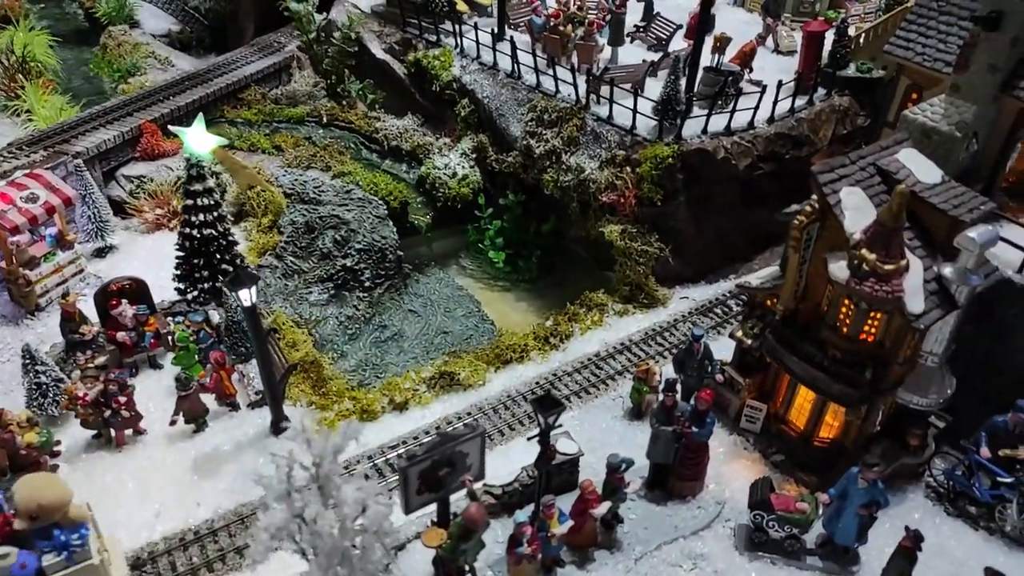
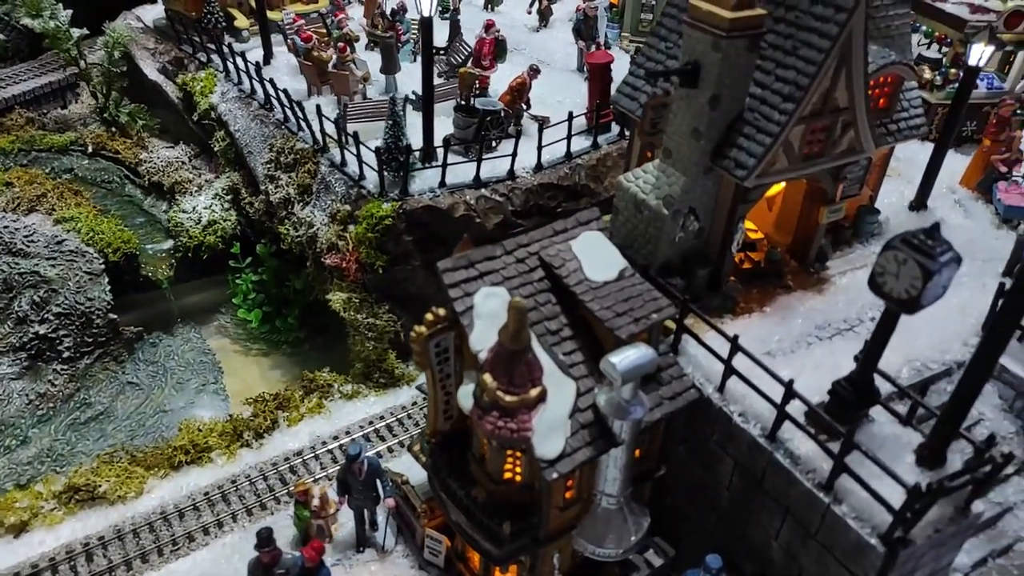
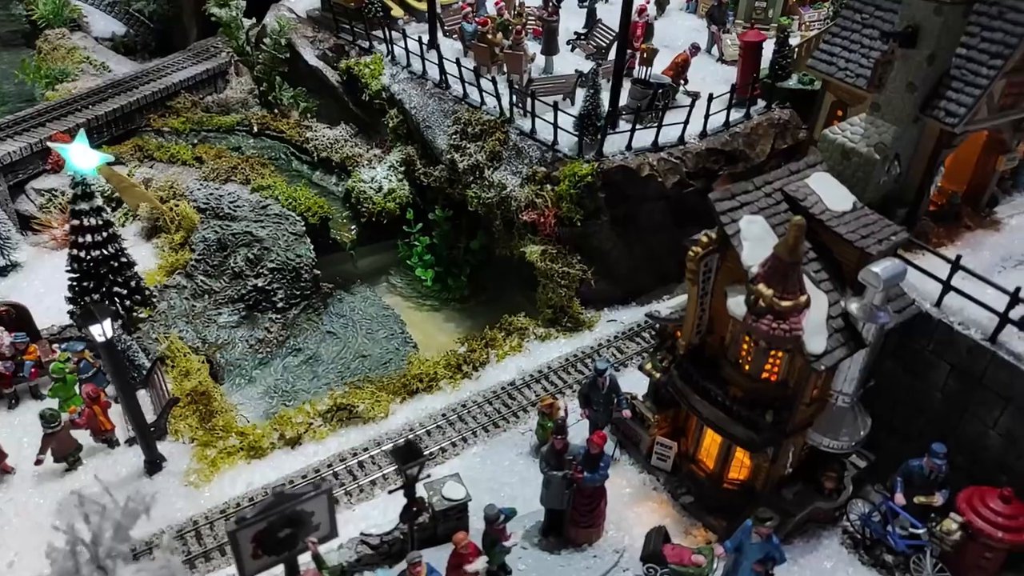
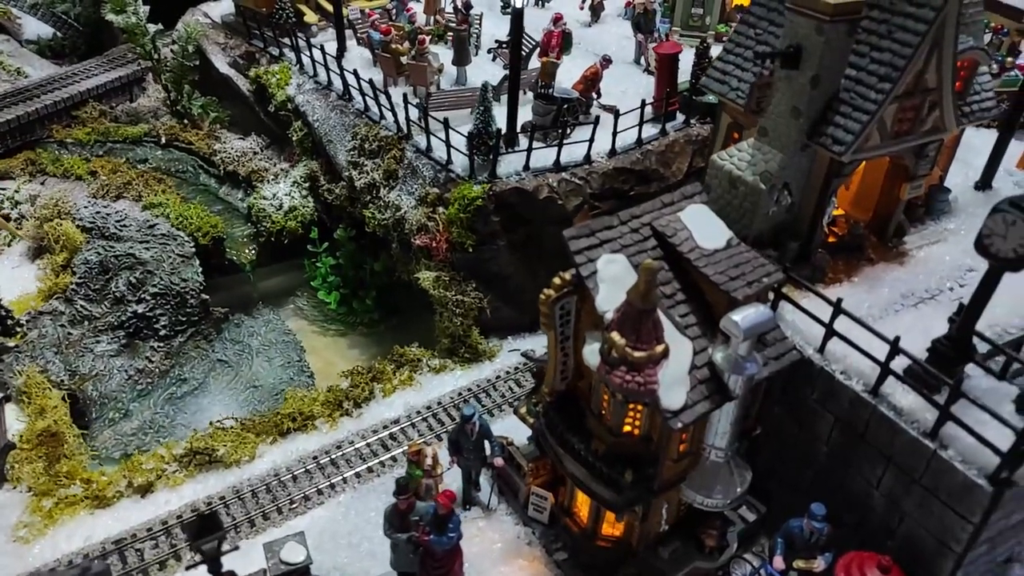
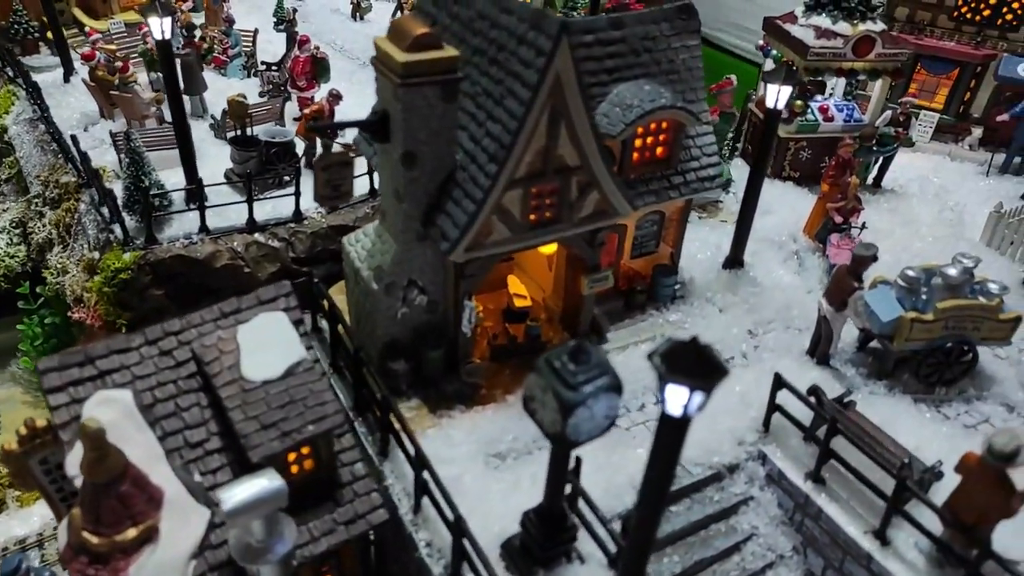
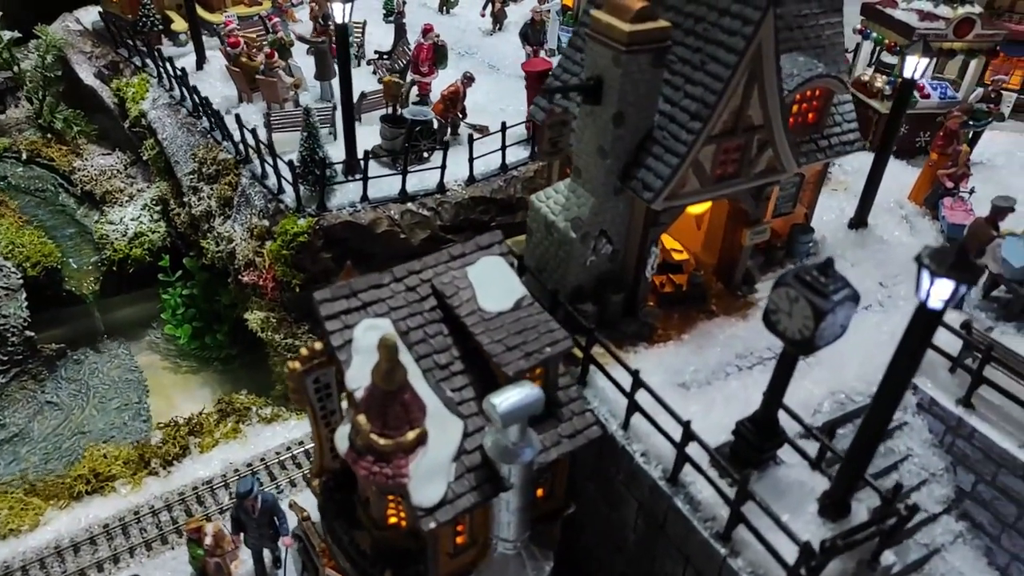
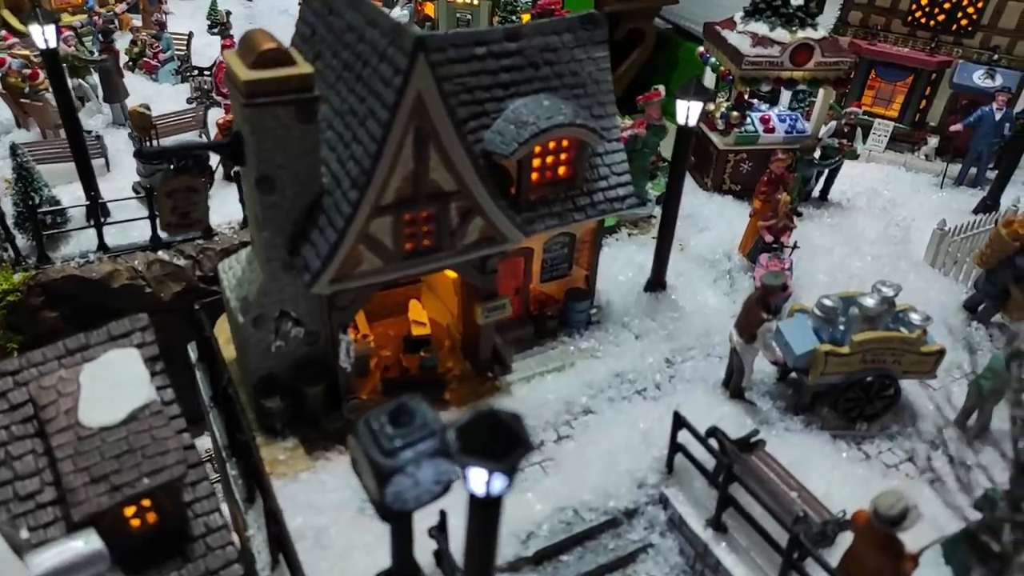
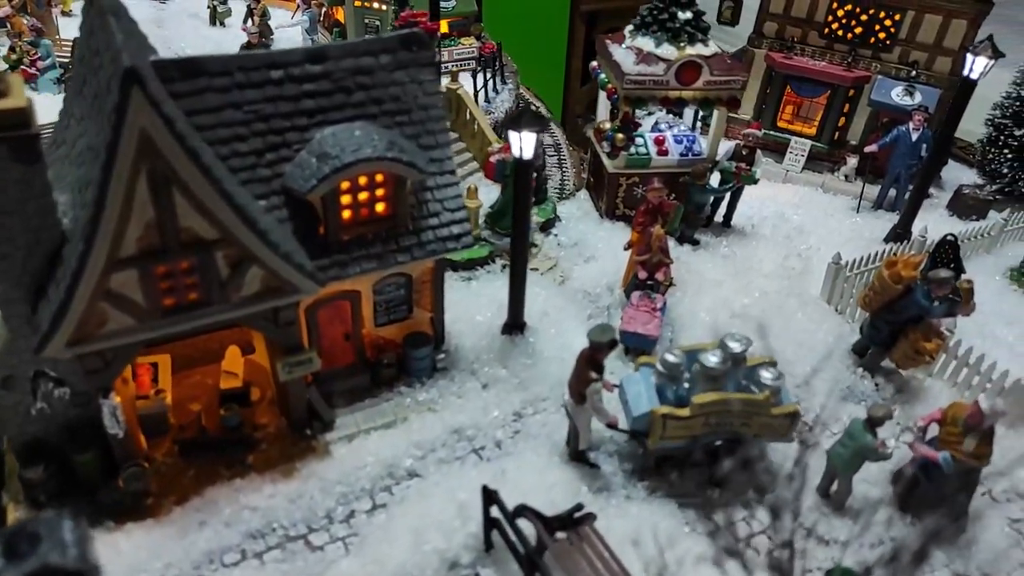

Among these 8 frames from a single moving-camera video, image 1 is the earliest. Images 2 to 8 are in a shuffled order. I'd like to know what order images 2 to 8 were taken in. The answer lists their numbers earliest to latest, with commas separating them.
3, 4, 2, 6, 5, 7, 8
